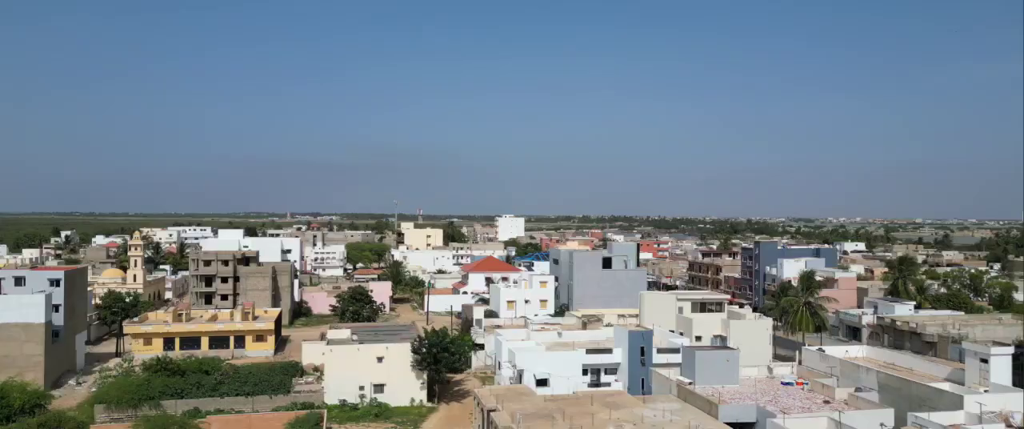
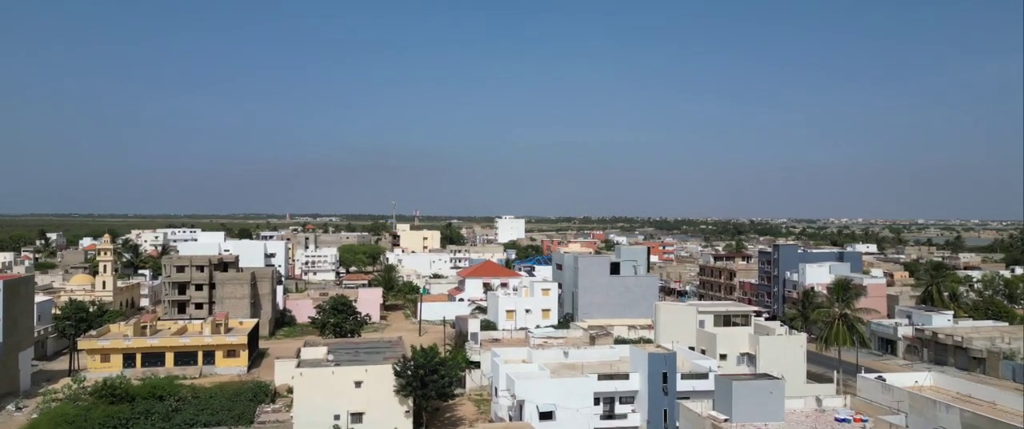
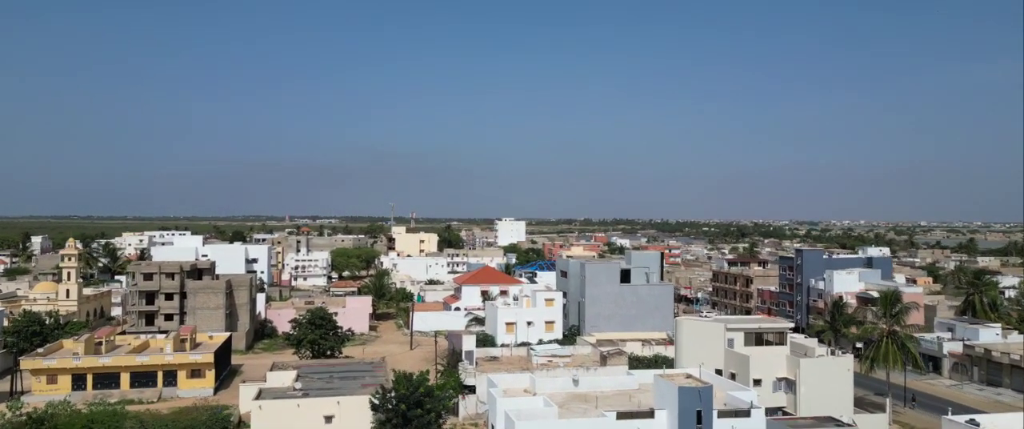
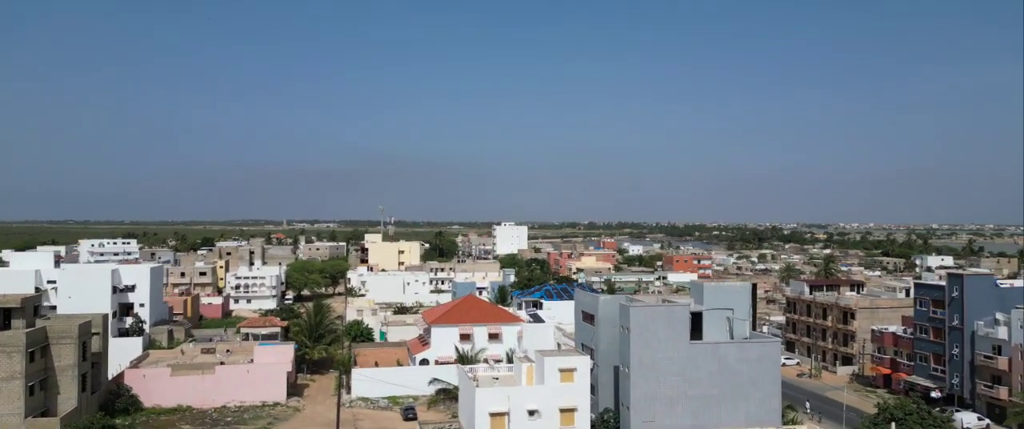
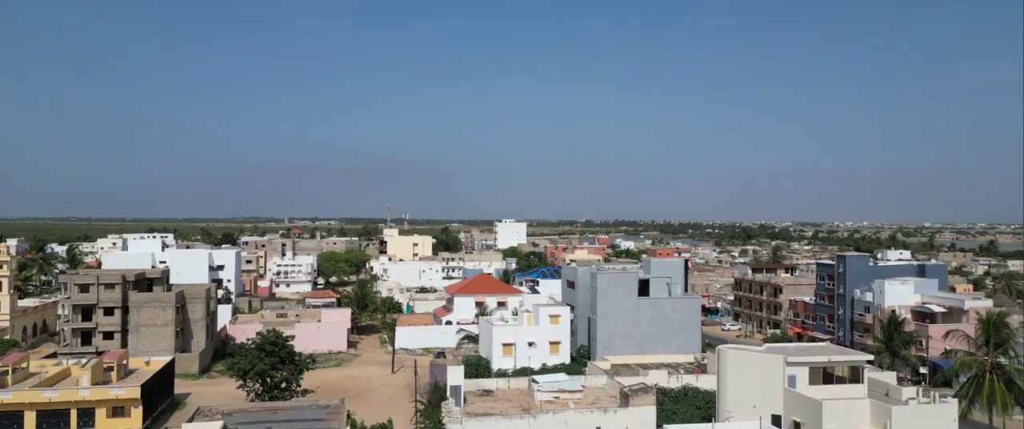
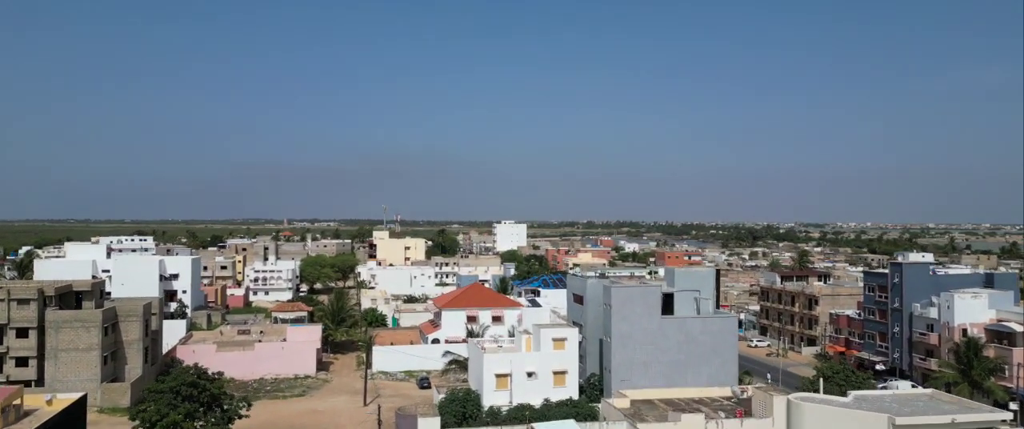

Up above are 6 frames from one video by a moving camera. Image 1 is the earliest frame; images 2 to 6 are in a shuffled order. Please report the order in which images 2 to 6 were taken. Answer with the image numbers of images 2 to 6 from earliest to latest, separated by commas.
2, 3, 5, 6, 4
